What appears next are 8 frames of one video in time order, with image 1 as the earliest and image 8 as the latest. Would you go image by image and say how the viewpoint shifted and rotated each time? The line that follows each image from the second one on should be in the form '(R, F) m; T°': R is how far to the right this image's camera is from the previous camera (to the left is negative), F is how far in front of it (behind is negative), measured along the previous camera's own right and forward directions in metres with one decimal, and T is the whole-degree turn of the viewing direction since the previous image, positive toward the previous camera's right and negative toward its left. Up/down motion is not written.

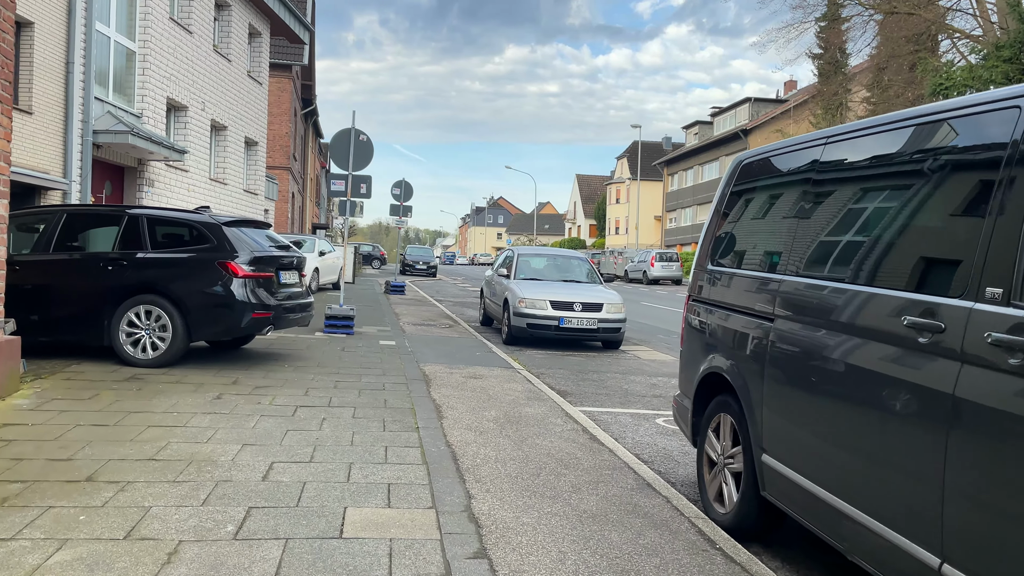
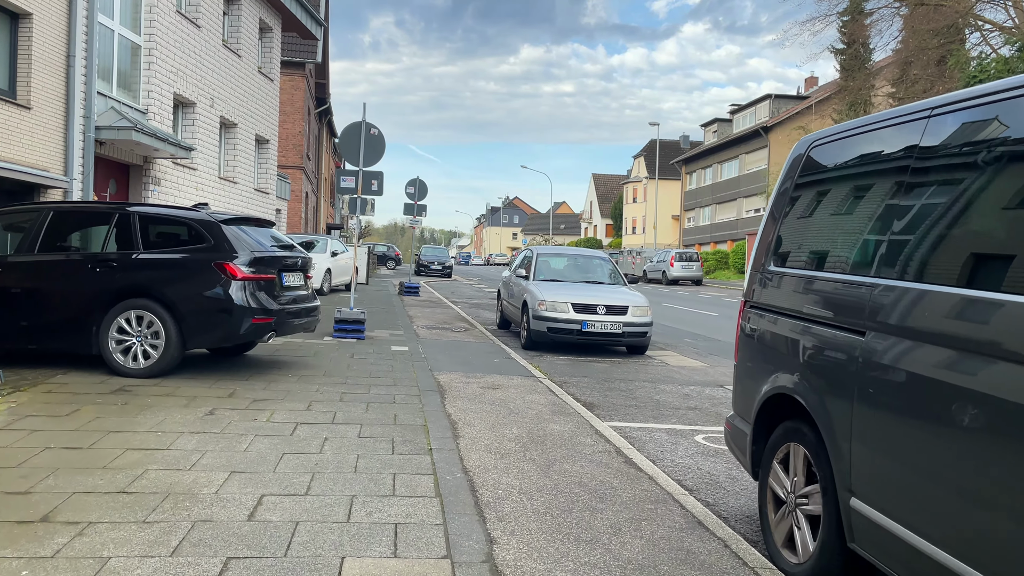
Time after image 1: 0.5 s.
(-0.1, +0.6) m; -1°
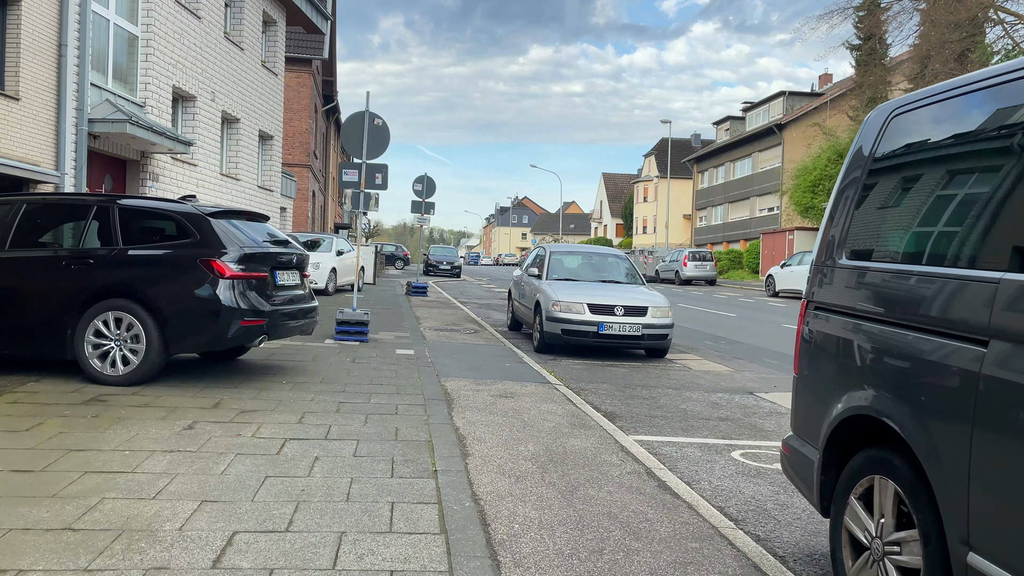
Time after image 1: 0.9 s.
(0.0, +0.6) m; -1°
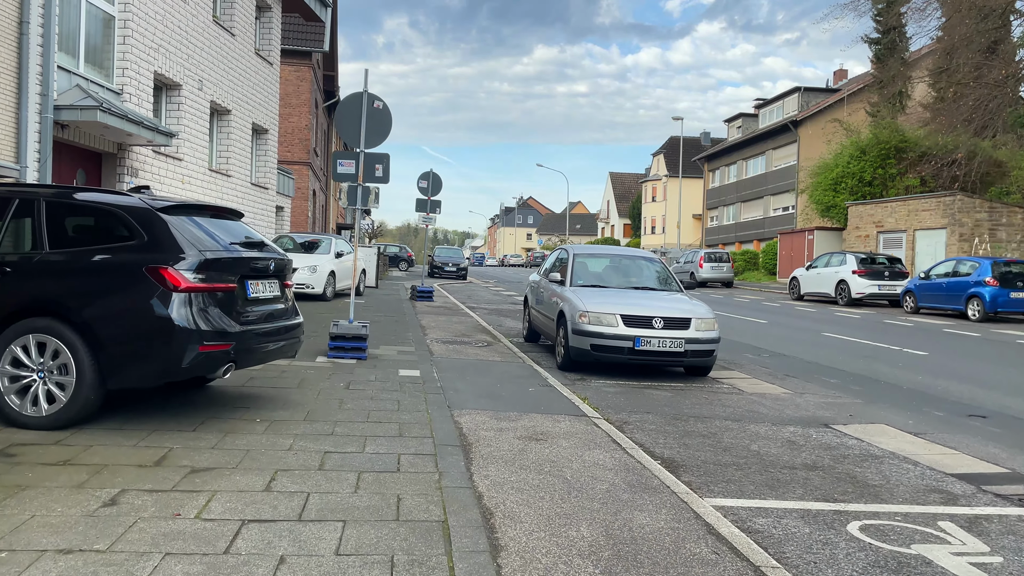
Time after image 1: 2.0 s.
(-0.2, +1.4) m; 0°
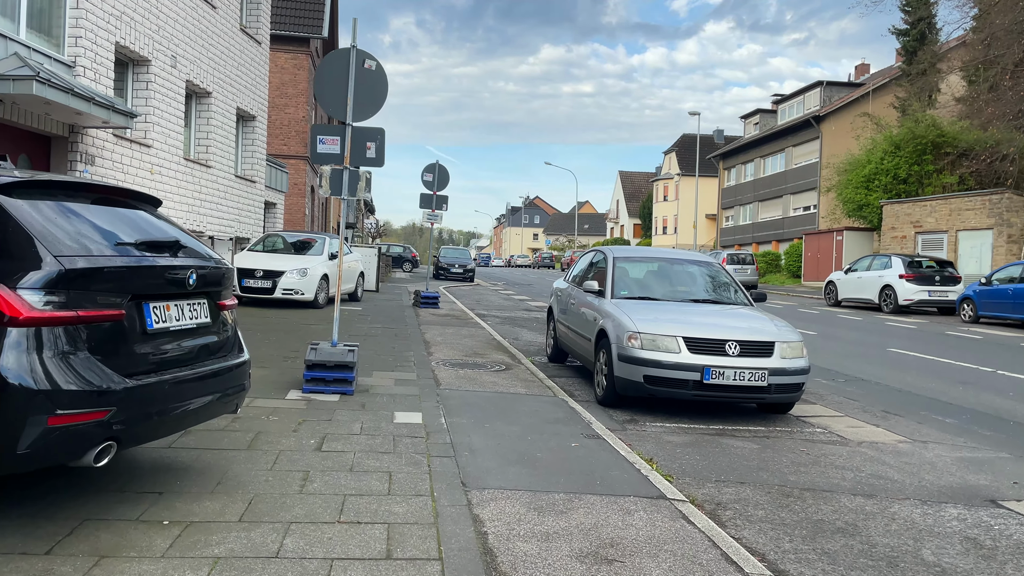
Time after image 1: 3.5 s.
(-0.2, +2.0) m; 0°
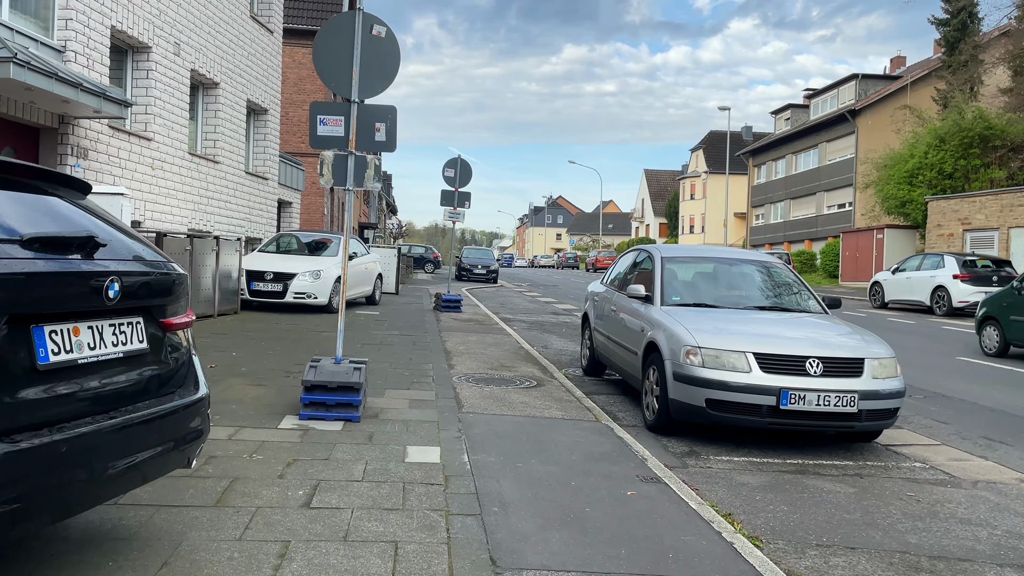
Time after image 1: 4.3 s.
(-0.1, +1.1) m; -2°
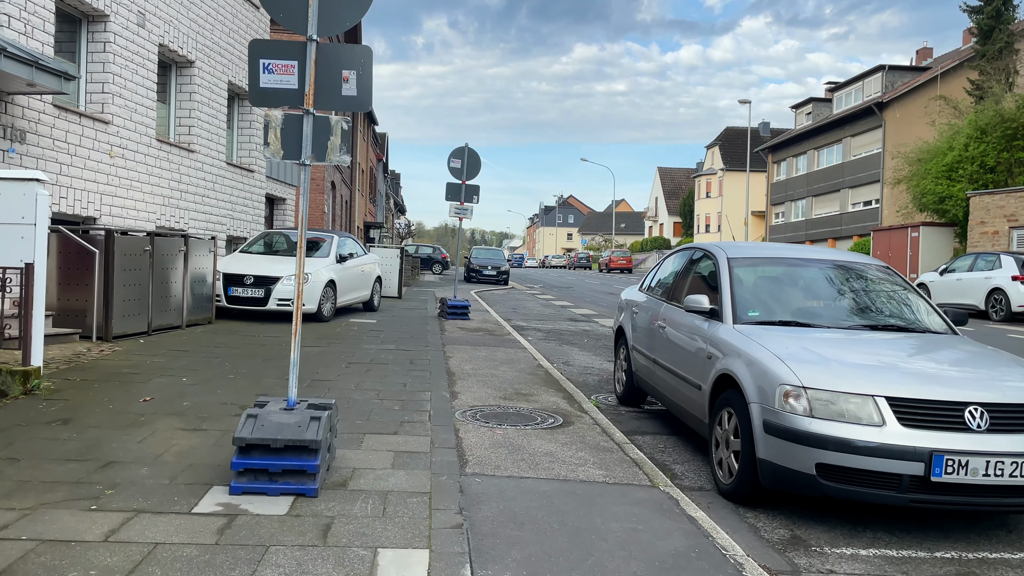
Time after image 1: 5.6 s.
(-0.1, +1.7) m; -1°
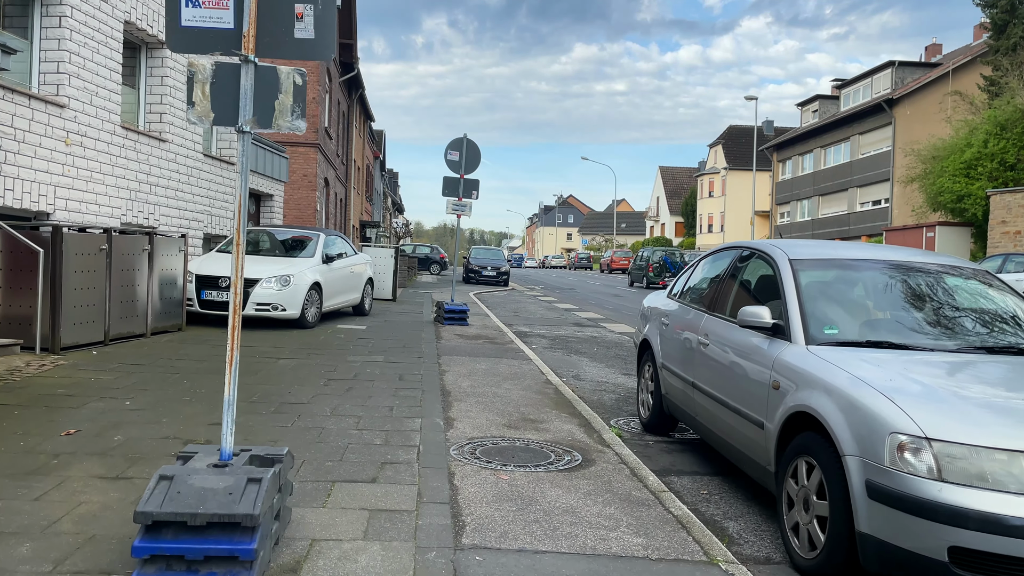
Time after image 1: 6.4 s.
(-0.1, +1.1) m; 0°
